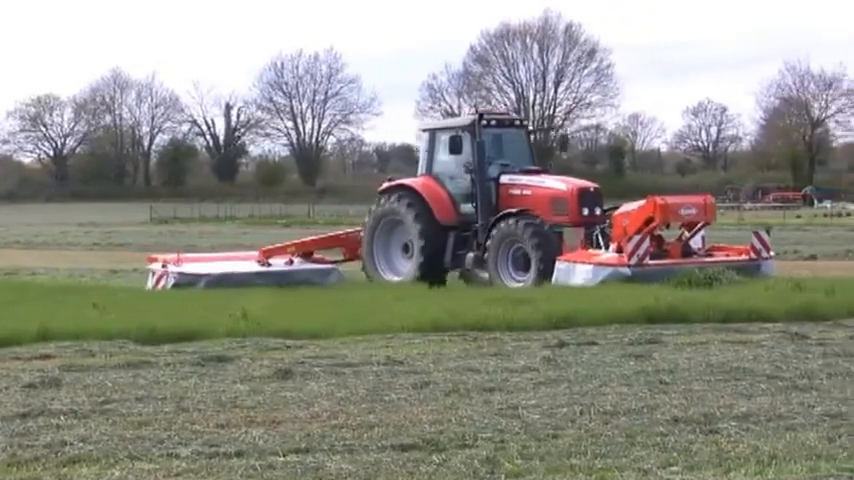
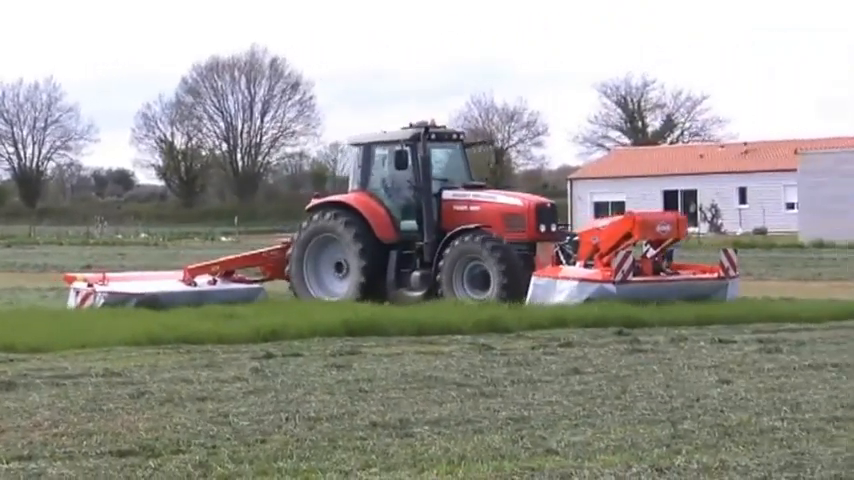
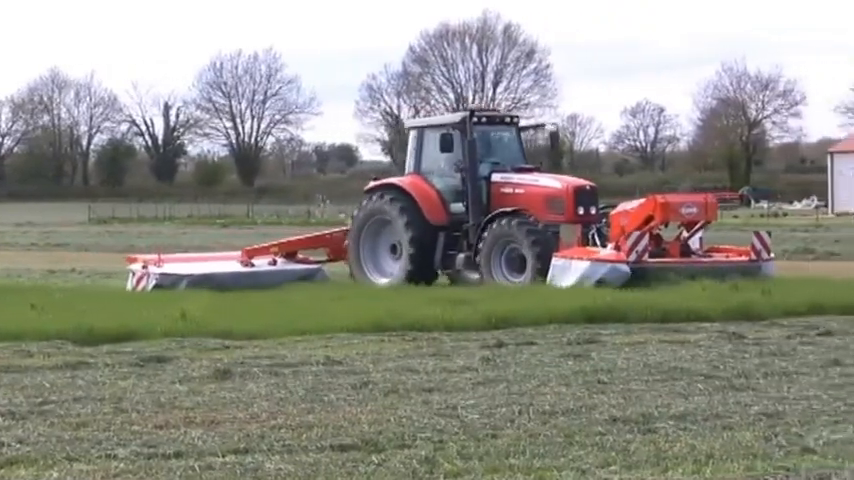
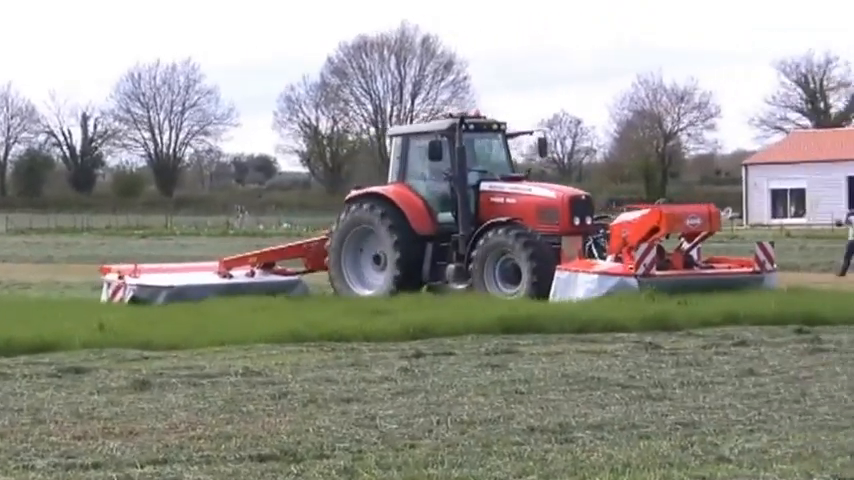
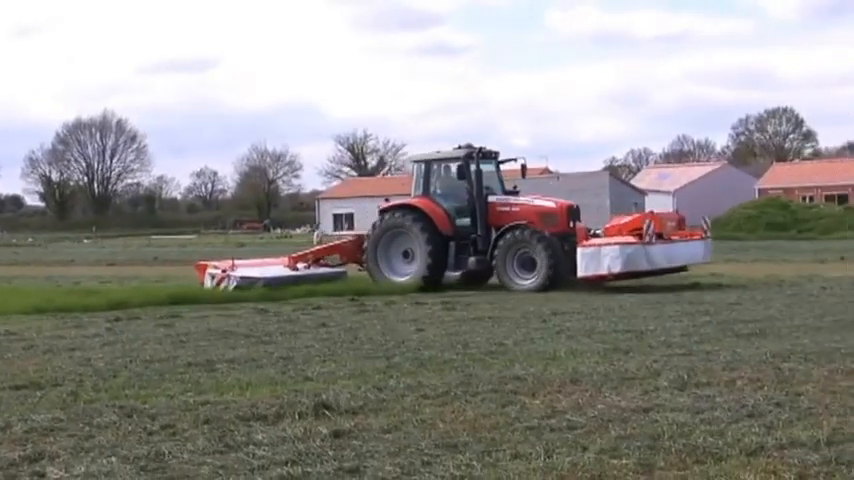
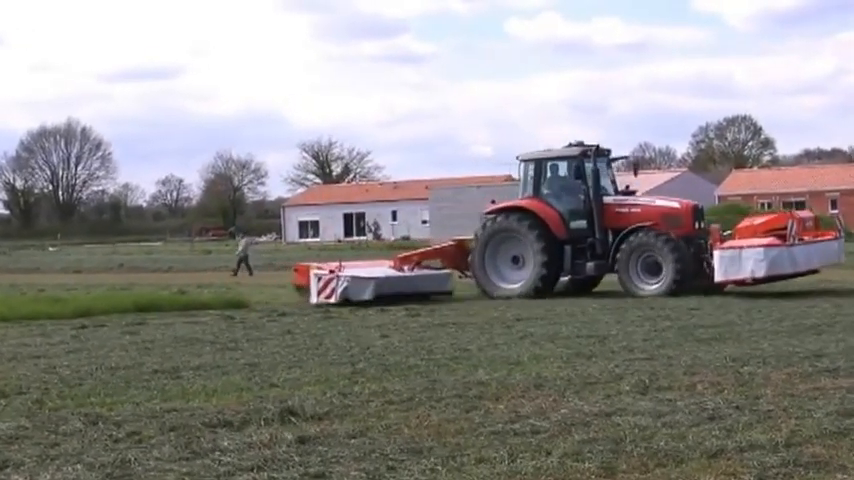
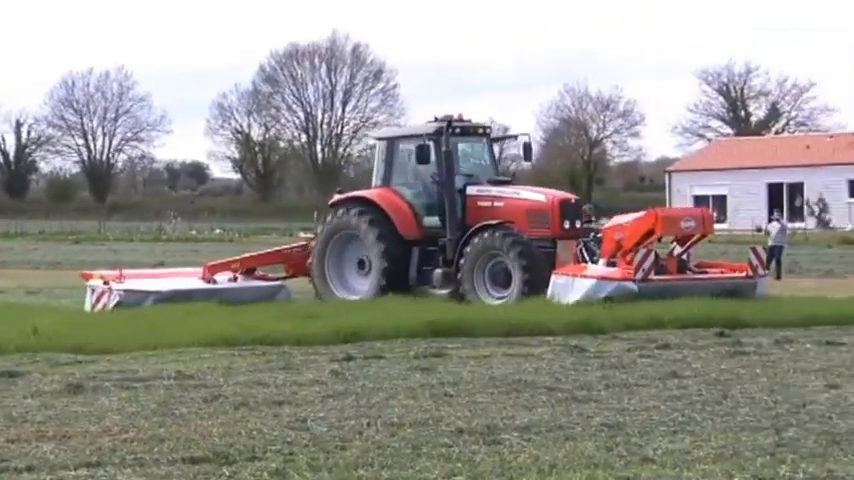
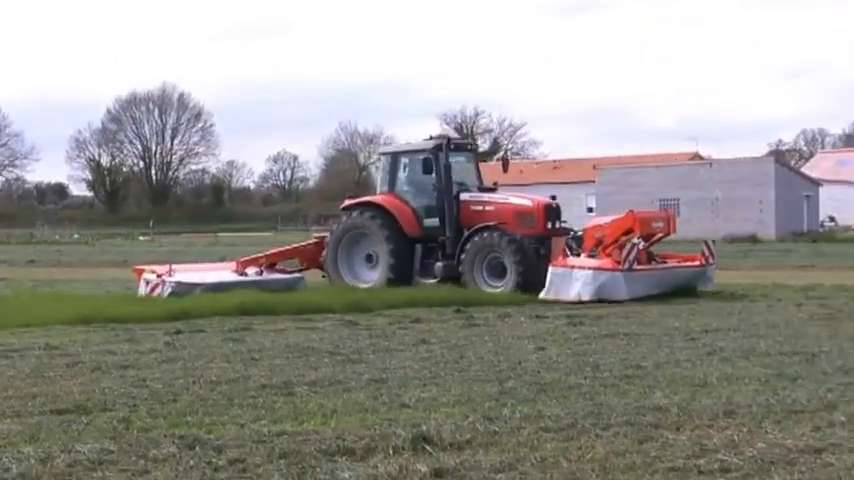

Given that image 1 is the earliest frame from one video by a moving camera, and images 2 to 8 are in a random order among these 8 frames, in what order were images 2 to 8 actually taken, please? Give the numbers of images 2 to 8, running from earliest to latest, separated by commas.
3, 4, 7, 2, 8, 5, 6
